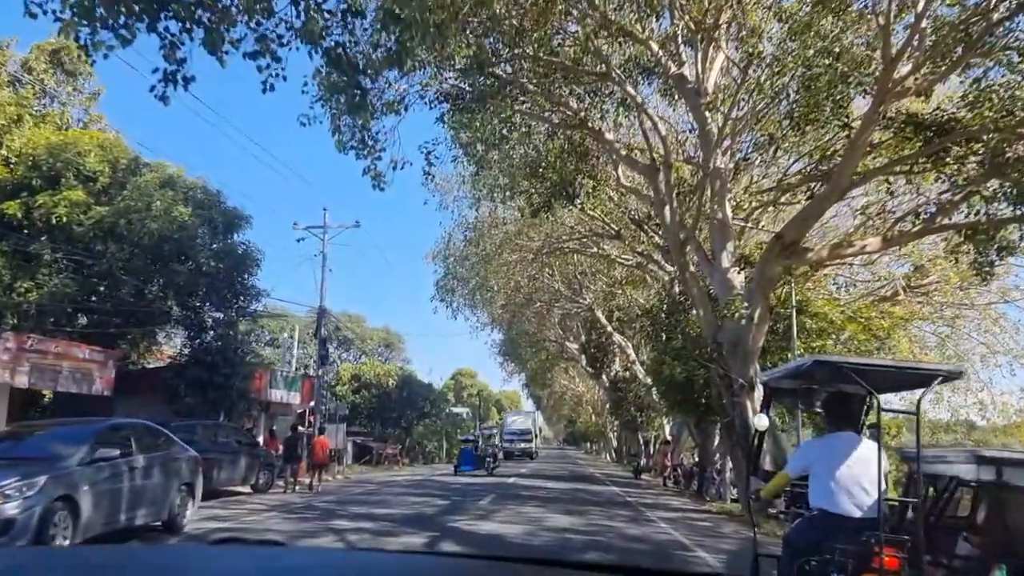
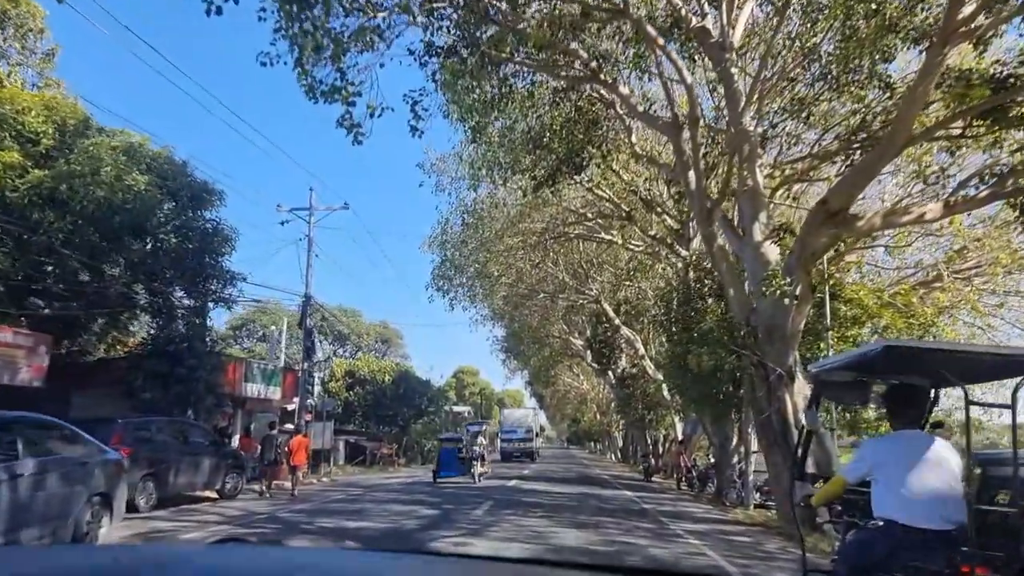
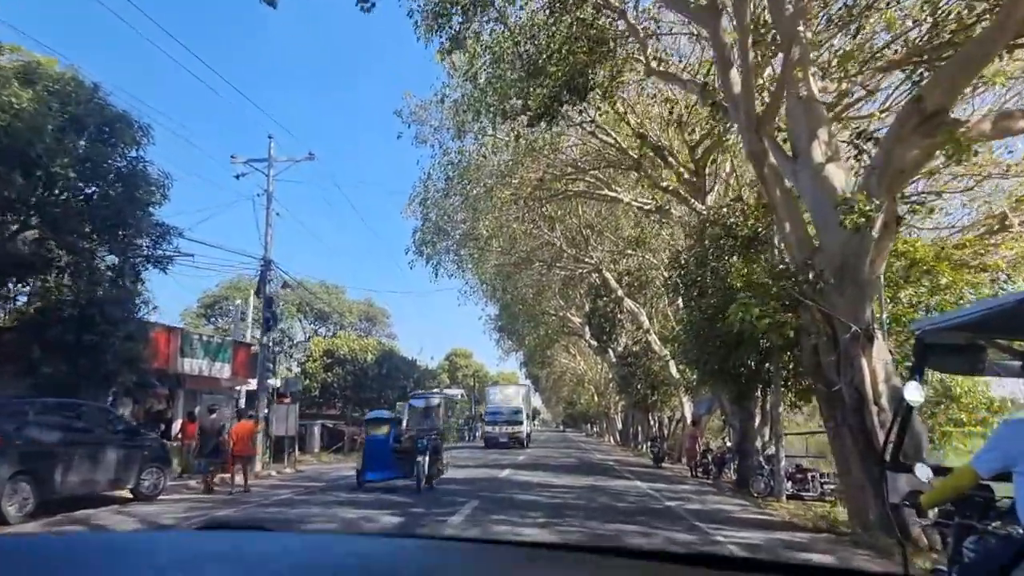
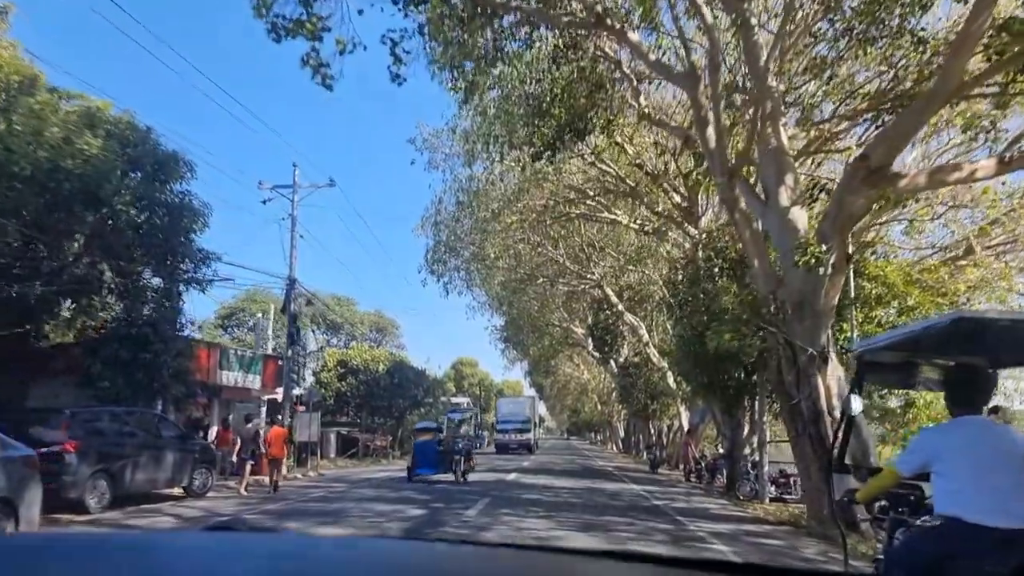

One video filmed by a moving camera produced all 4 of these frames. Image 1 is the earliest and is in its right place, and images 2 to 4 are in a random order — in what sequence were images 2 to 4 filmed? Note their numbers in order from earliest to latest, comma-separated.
2, 4, 3
